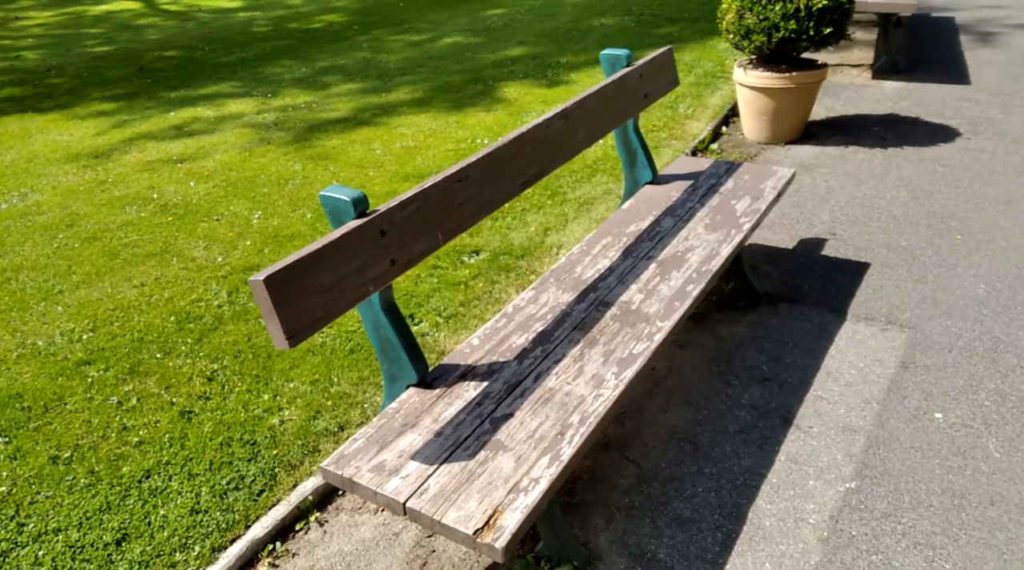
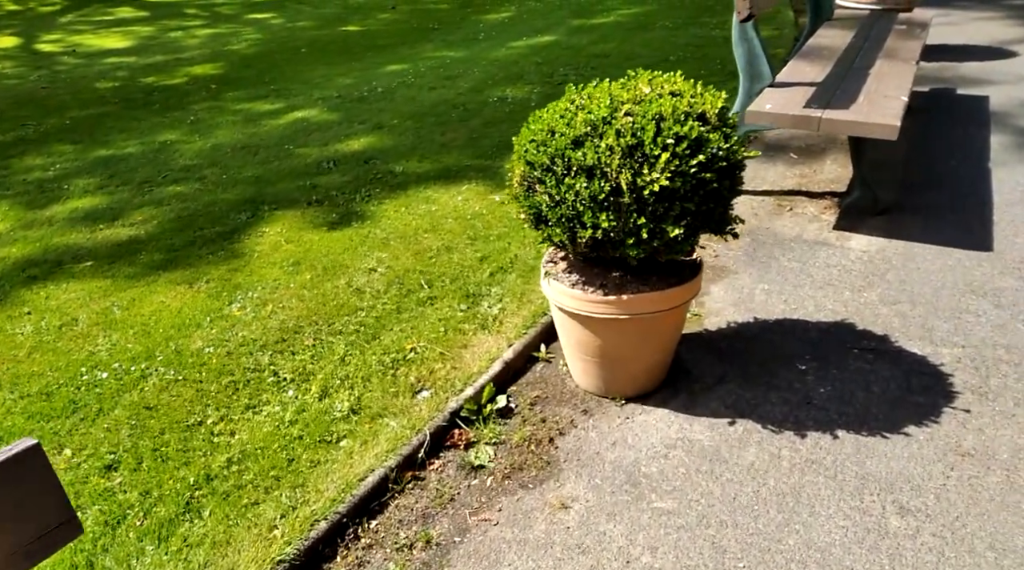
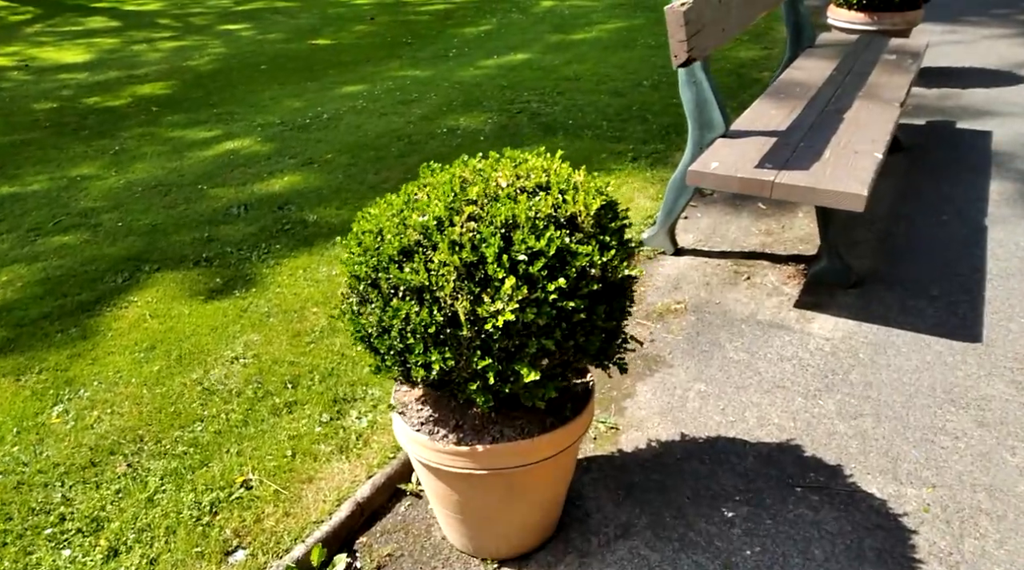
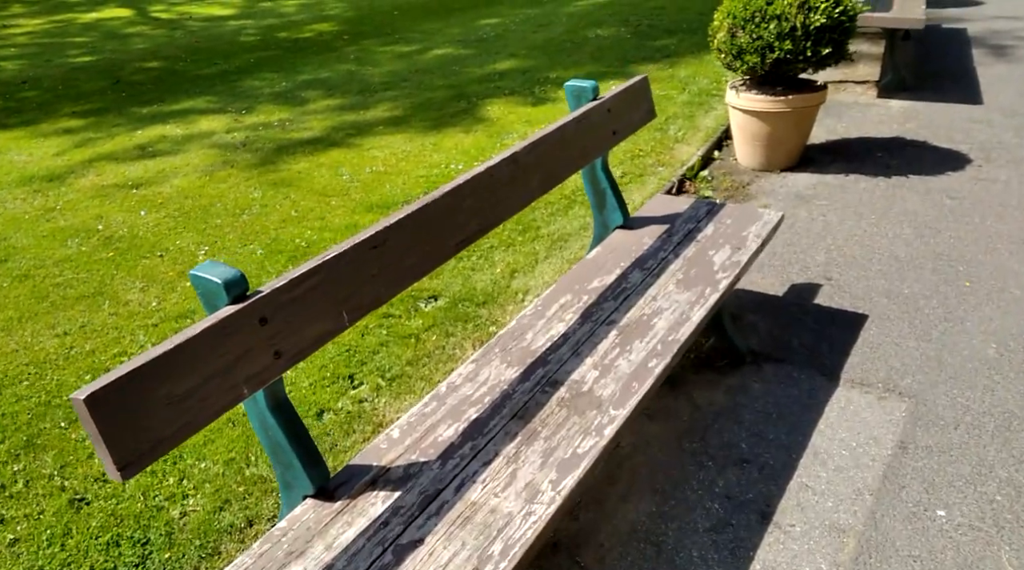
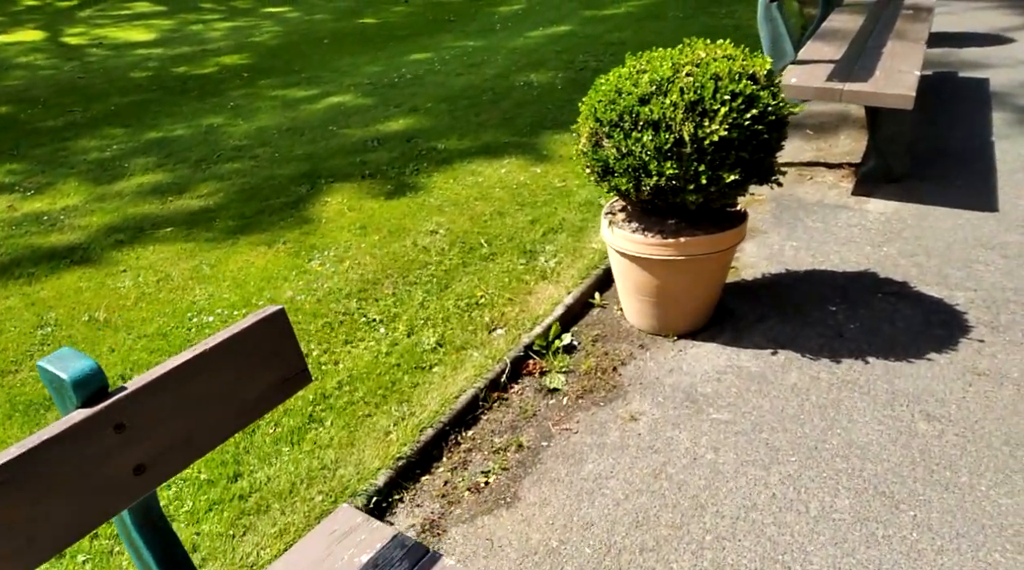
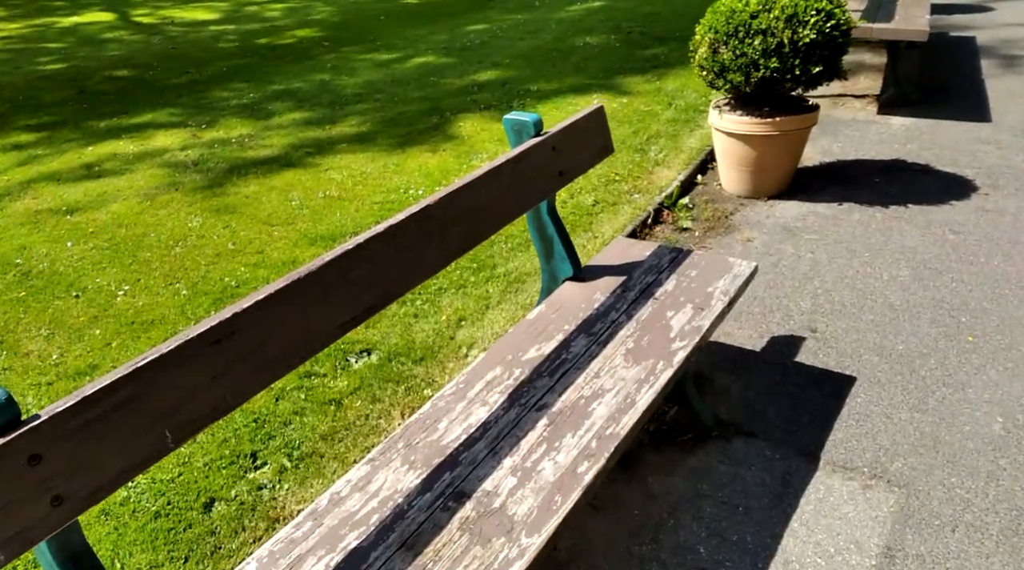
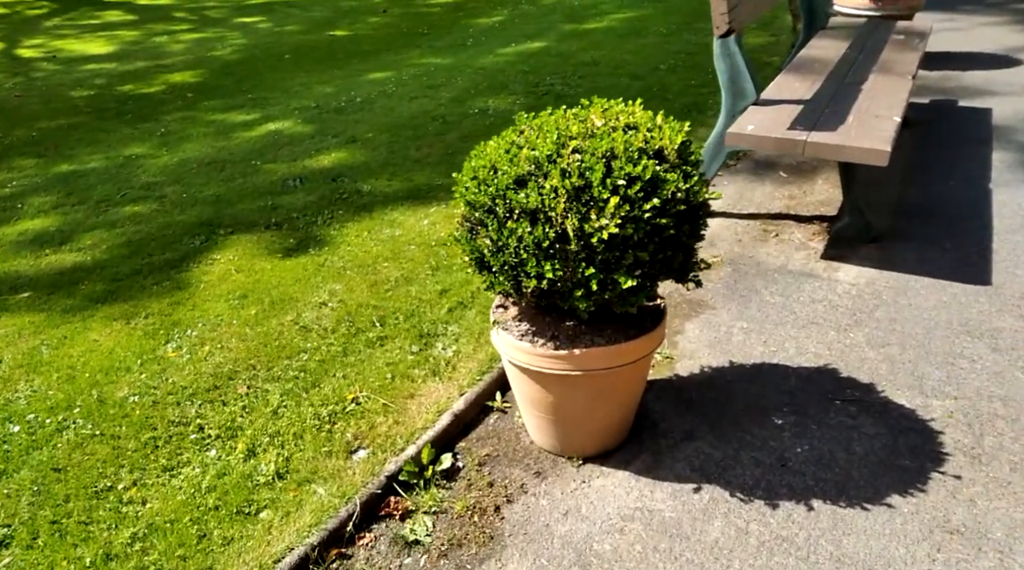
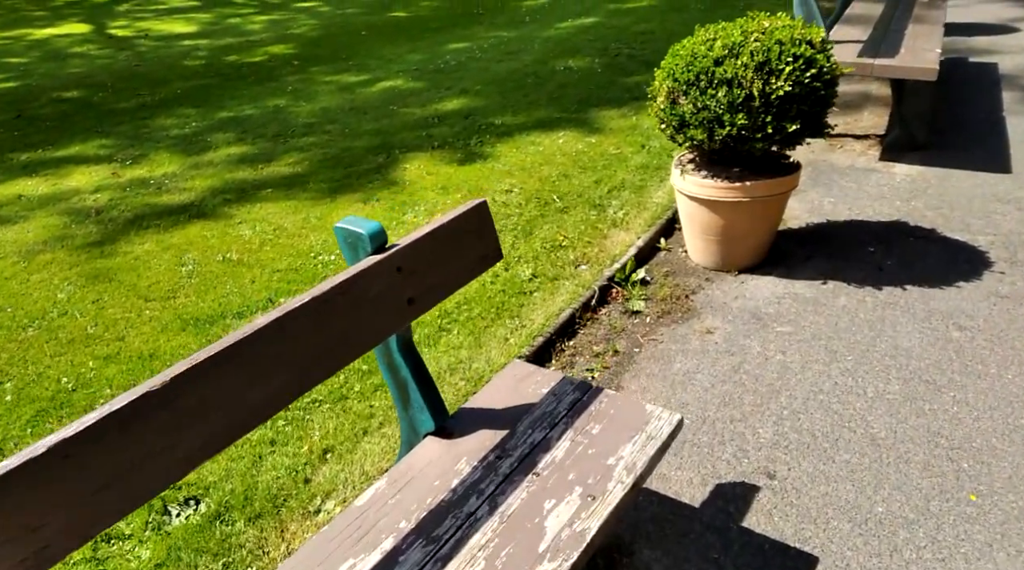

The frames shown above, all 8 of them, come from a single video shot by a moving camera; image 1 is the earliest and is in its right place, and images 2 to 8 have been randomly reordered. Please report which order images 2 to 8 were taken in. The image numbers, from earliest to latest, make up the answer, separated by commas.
4, 6, 8, 5, 2, 7, 3
